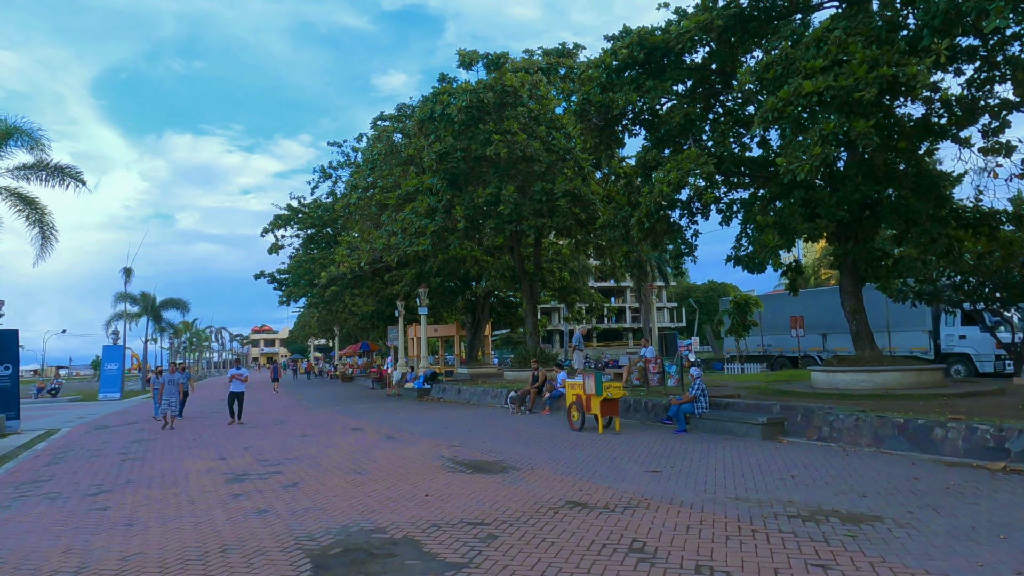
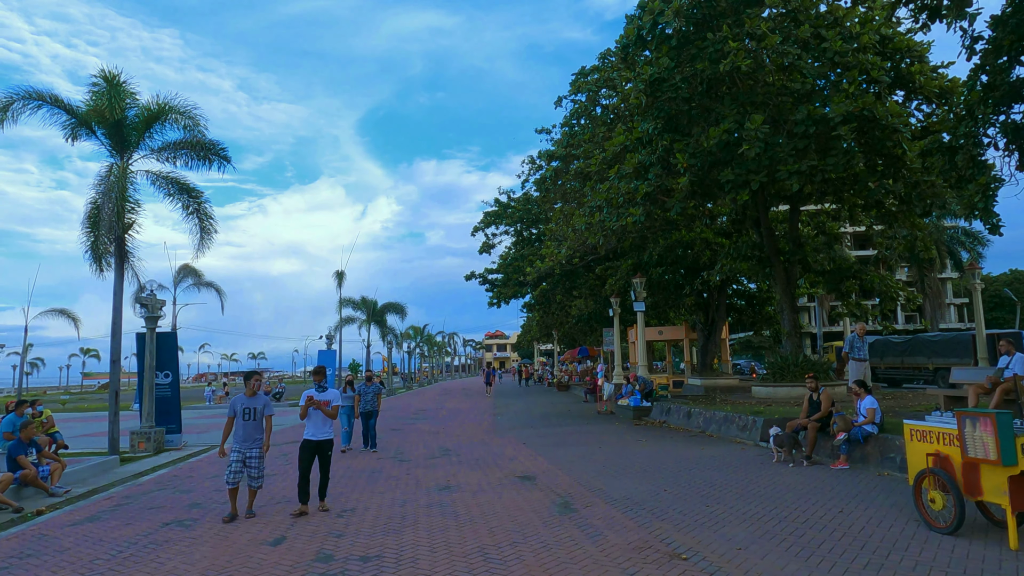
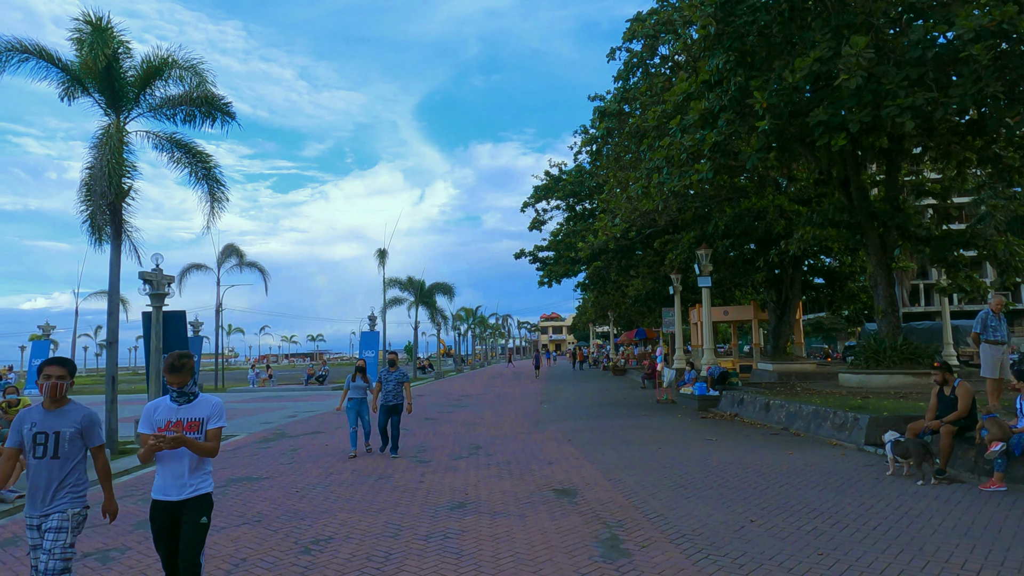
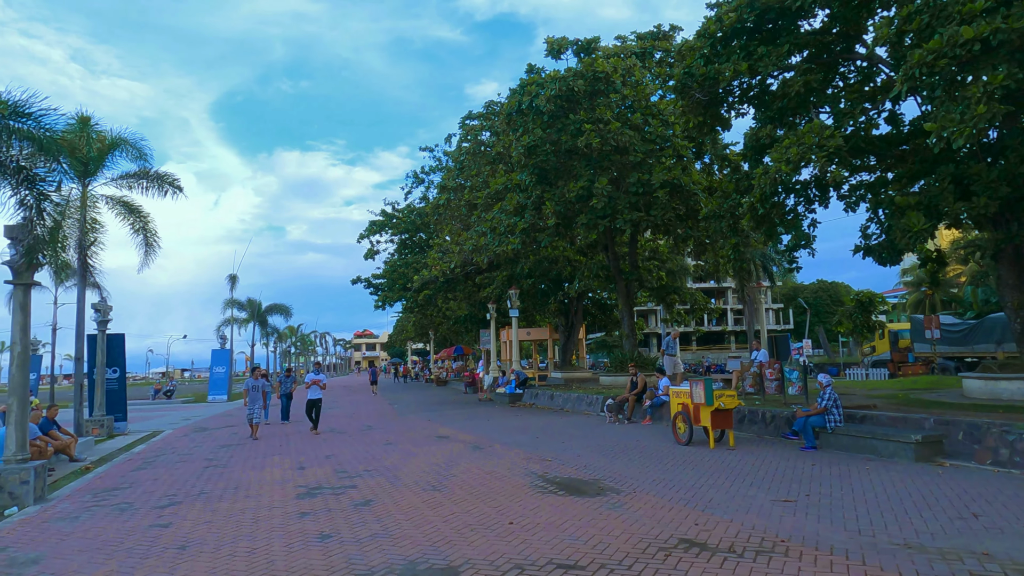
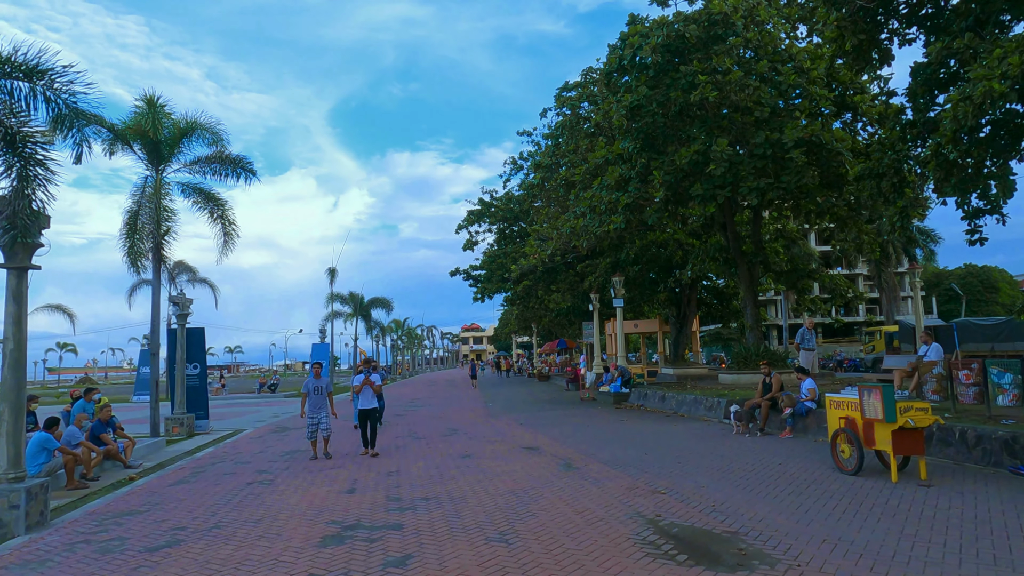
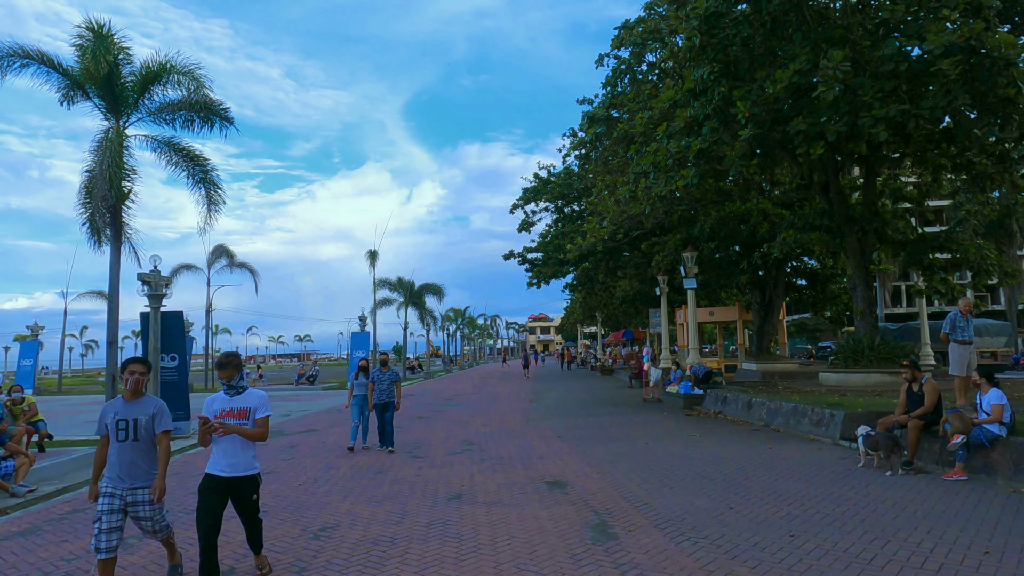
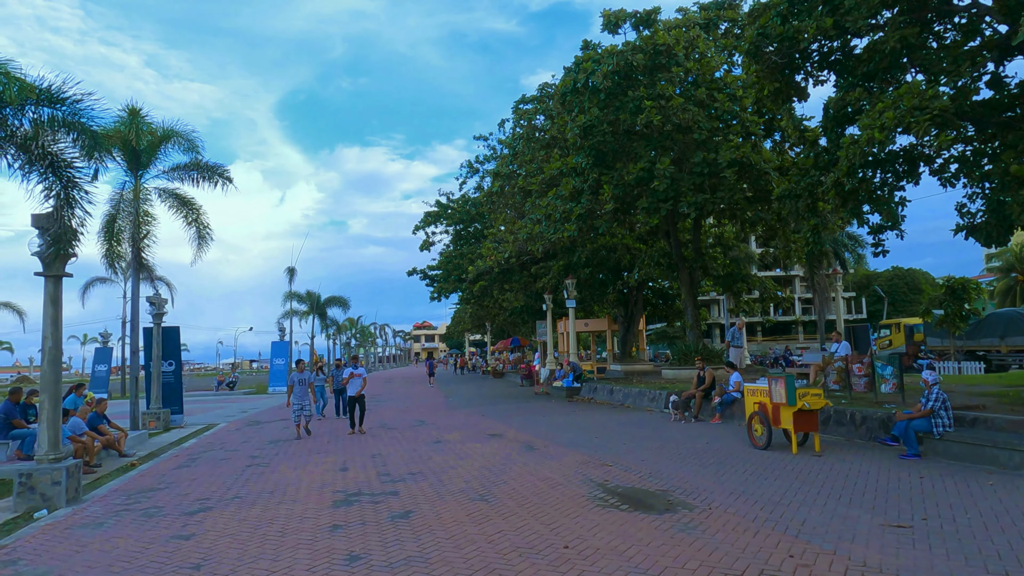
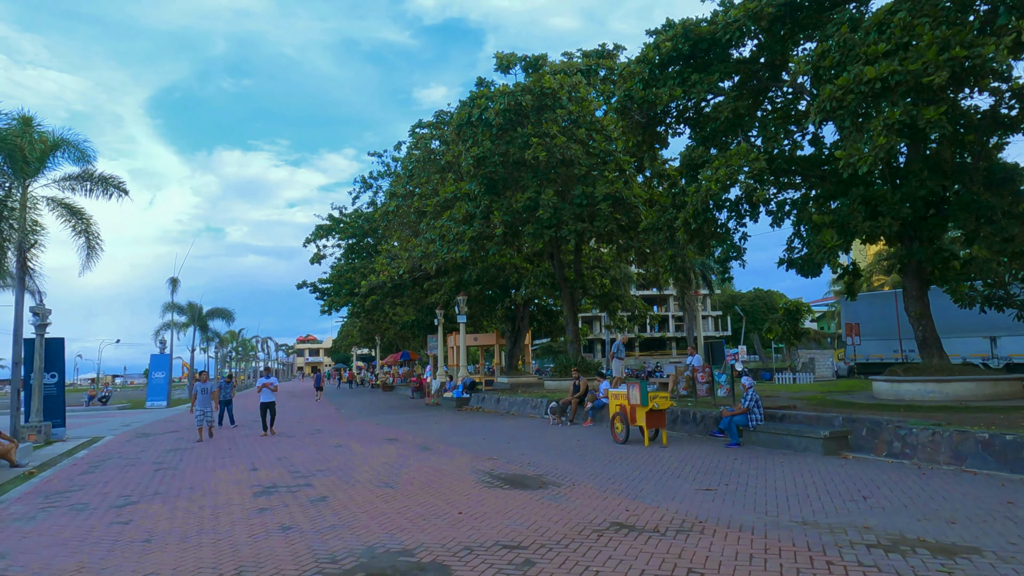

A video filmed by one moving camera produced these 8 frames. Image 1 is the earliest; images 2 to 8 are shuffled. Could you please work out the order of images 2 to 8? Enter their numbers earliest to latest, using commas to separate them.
8, 4, 7, 5, 2, 6, 3
